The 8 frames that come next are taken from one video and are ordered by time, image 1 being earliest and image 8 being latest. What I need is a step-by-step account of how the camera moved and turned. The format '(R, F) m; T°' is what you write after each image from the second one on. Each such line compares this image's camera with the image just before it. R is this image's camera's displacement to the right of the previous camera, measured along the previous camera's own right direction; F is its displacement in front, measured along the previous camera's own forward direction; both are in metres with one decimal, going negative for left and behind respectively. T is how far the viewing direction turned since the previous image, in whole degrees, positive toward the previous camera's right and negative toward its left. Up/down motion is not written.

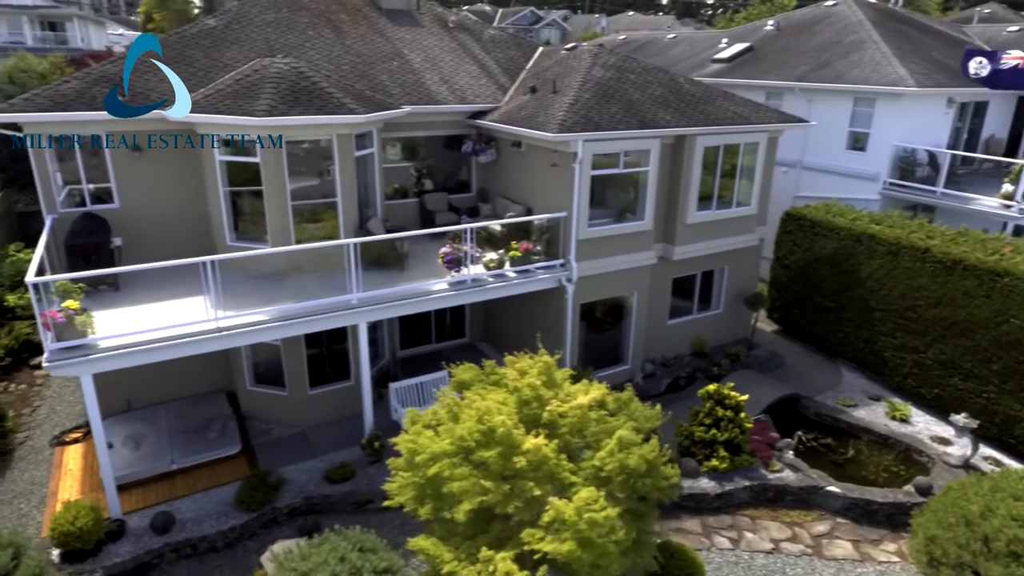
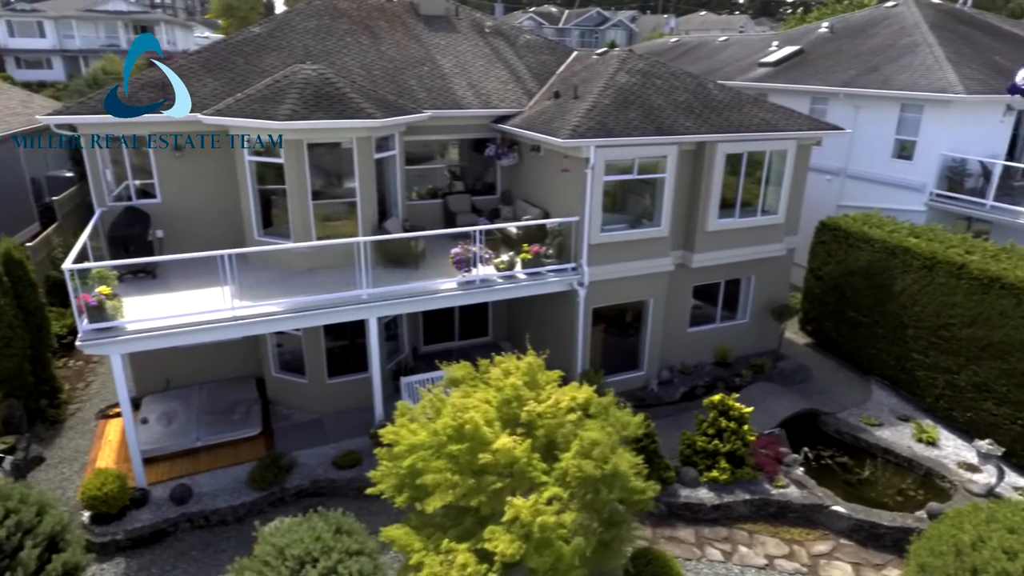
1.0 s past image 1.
(+1.1, -0.2) m; -6°
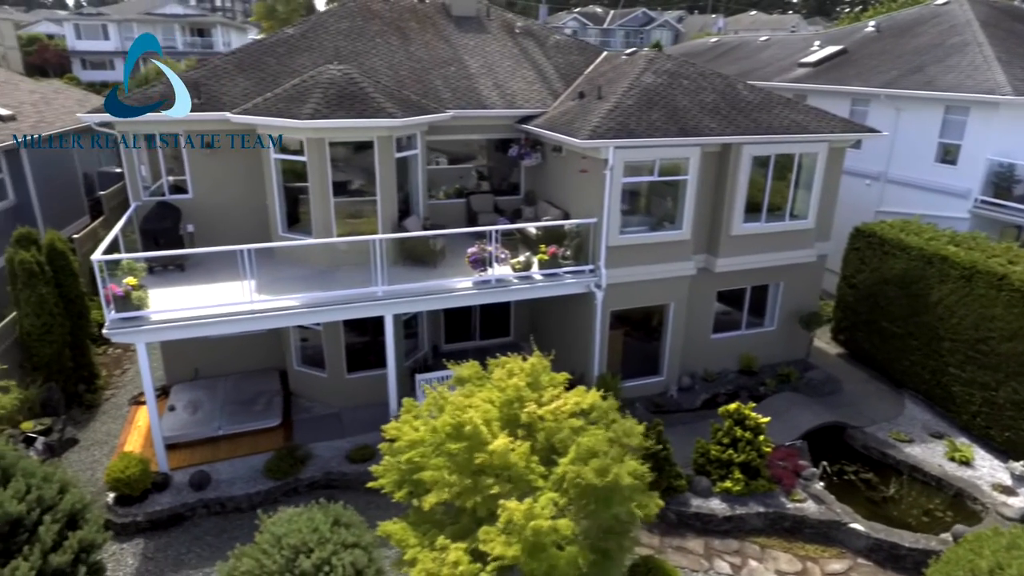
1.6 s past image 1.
(+0.5, 0.0) m; -4°
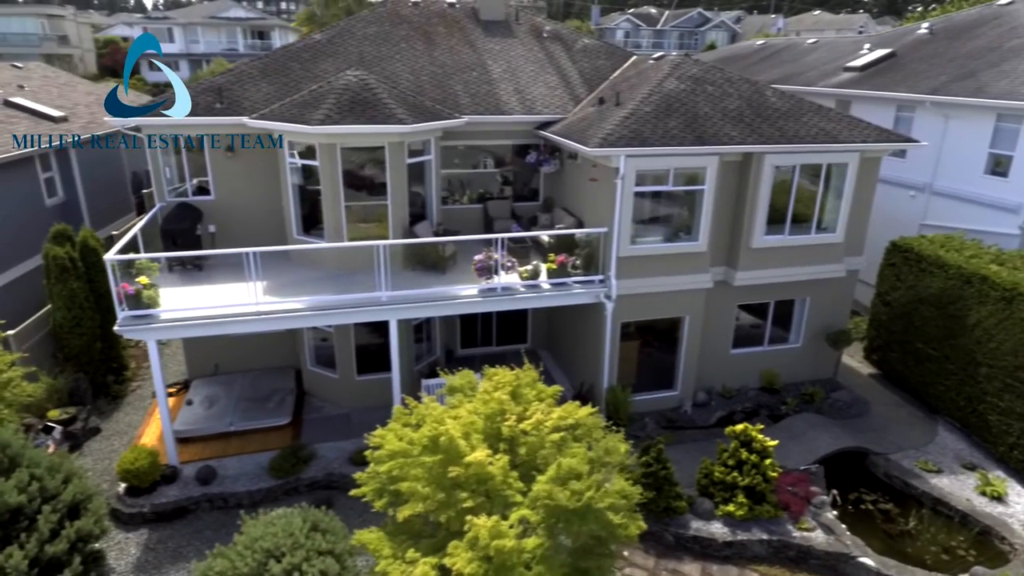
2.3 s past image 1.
(+0.9, +0.2) m; -5°
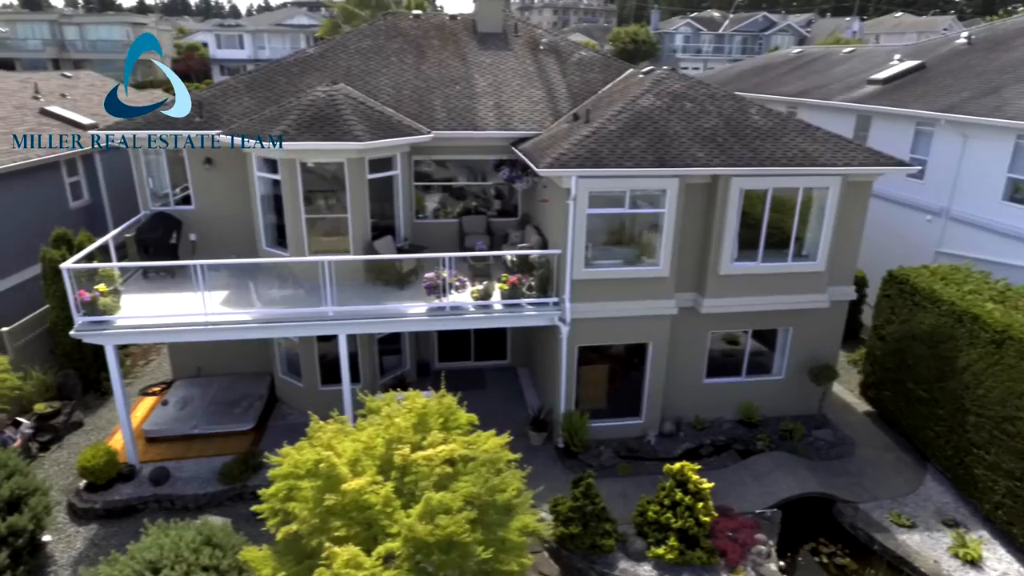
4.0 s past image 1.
(+2.3, +0.3) m; -6°
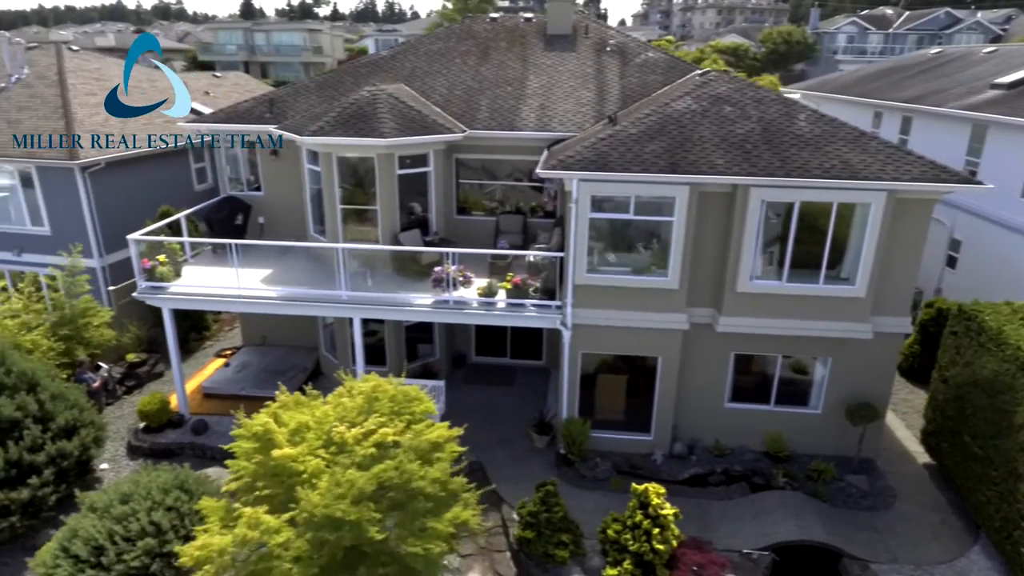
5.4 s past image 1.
(+2.8, +0.3) m; -13°
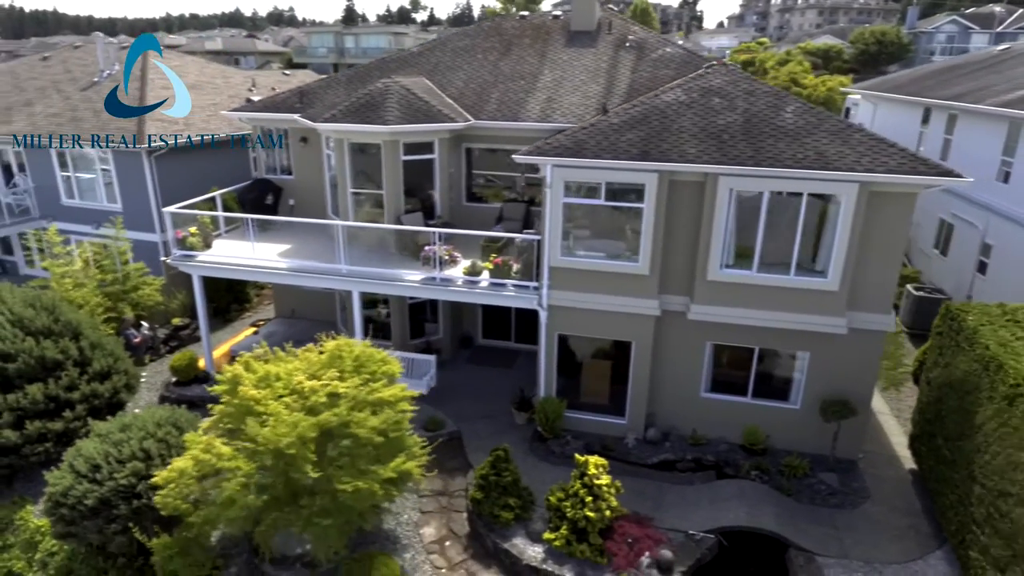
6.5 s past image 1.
(+2.2, -0.5) m; -7°
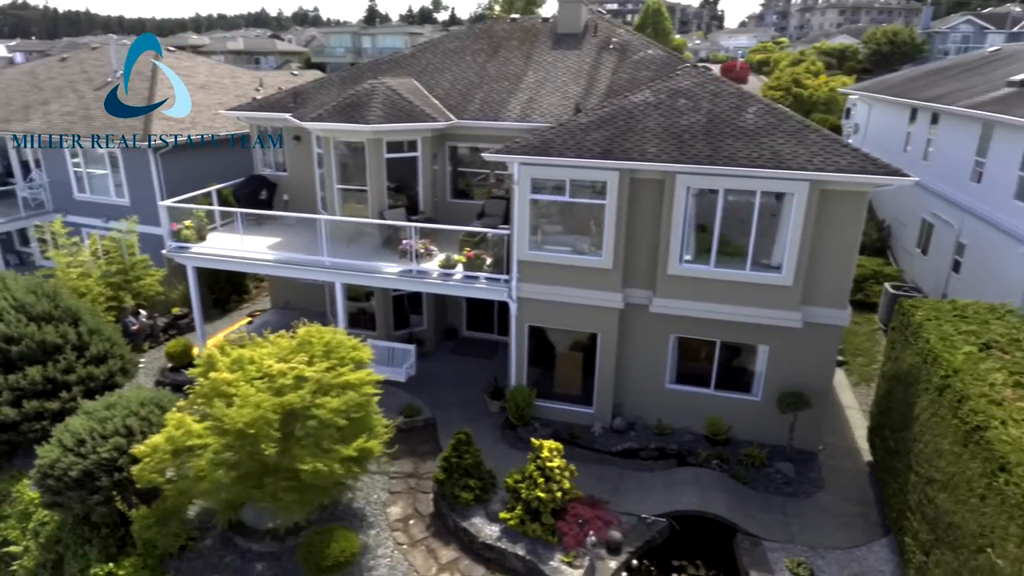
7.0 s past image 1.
(+1.0, -0.5) m; -2°
